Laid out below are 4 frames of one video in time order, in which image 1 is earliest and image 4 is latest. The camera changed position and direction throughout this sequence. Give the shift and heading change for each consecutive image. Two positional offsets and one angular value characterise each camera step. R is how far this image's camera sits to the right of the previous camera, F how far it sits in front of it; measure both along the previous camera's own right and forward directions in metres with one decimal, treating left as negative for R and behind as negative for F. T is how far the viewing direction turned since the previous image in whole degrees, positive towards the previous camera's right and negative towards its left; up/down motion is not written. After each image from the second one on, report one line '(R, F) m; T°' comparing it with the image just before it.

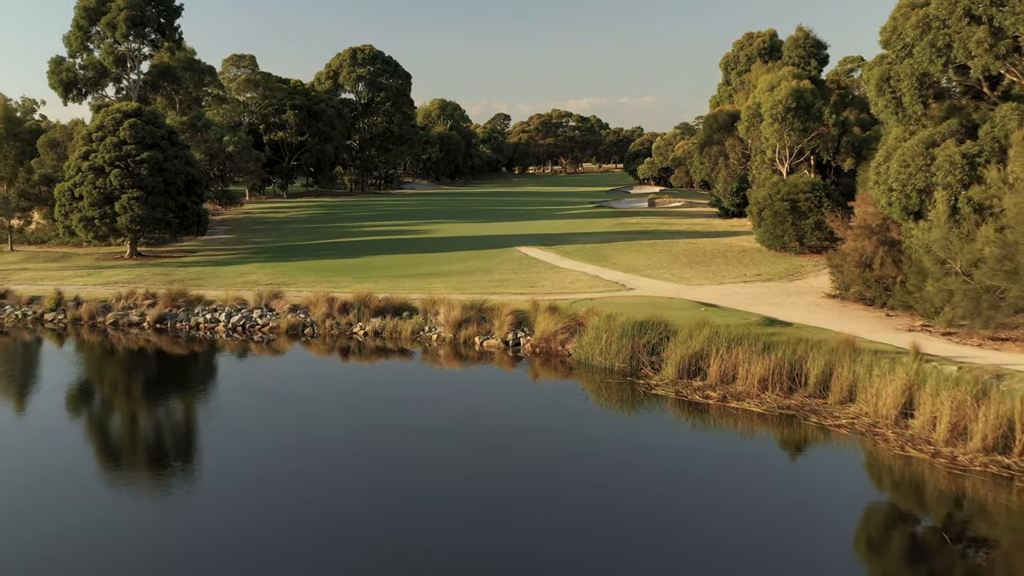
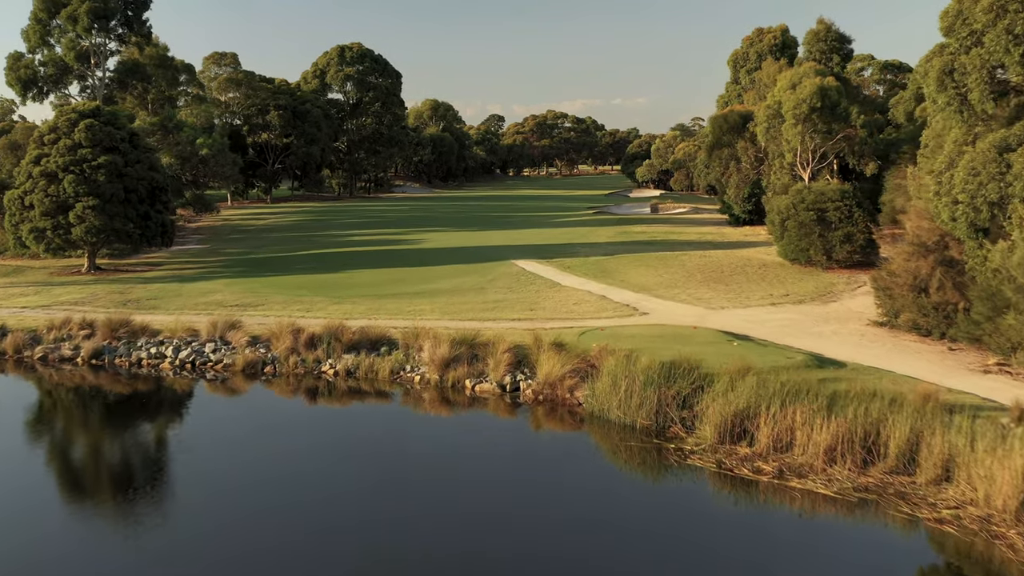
(0.0, +2.2) m; 0°
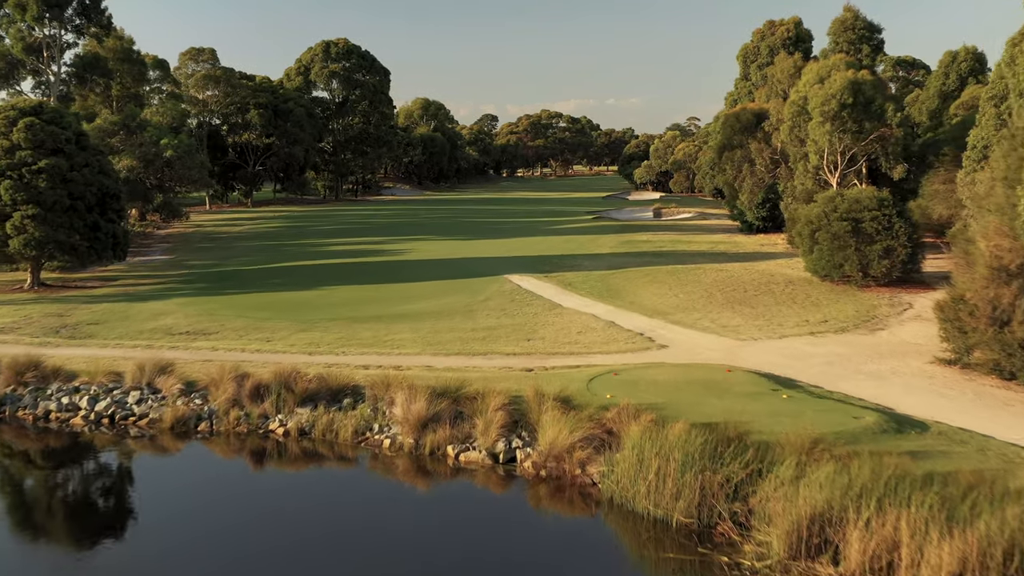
(0.0, +2.4) m; 0°
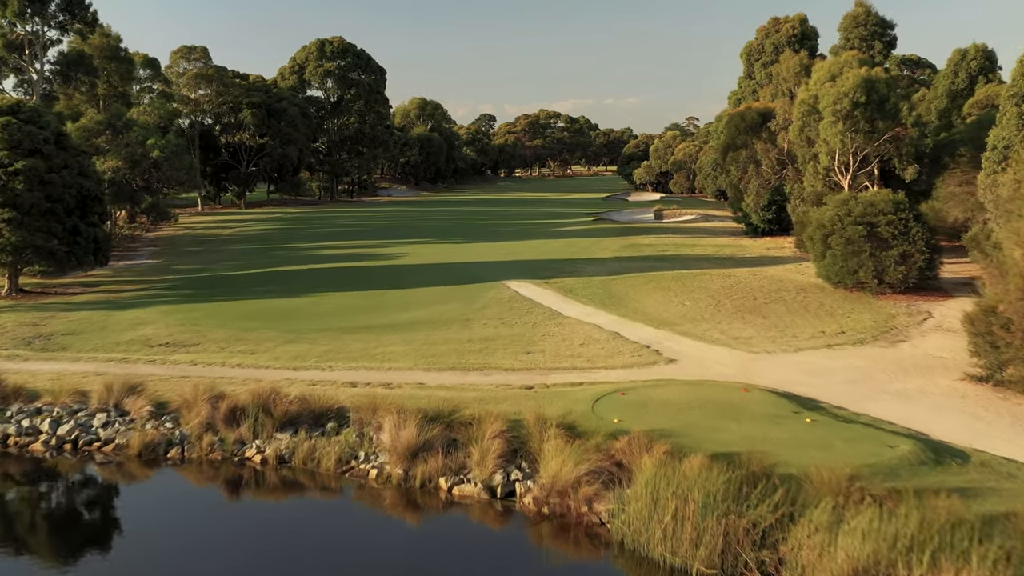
(0.0, +0.8) m; 0°
